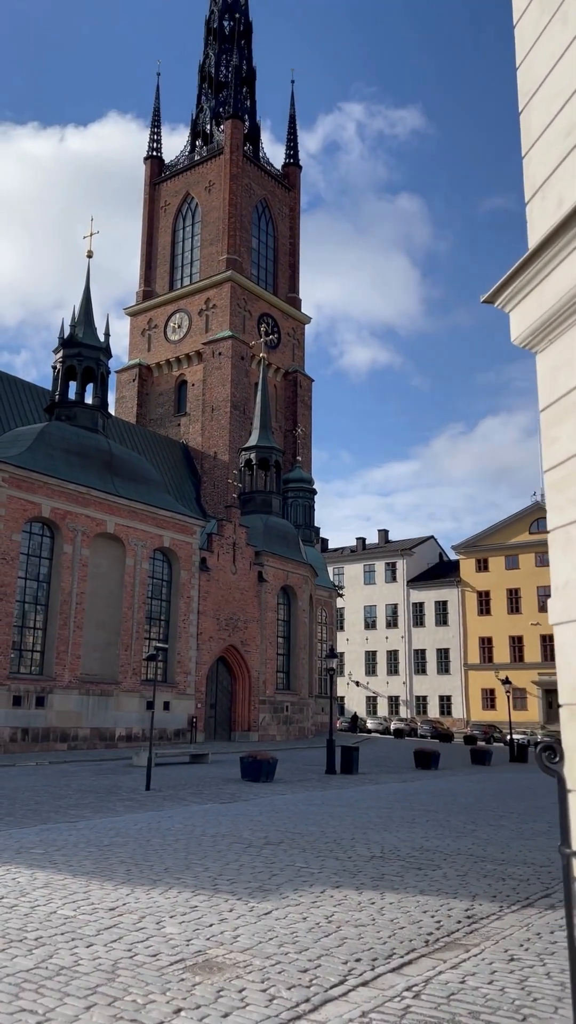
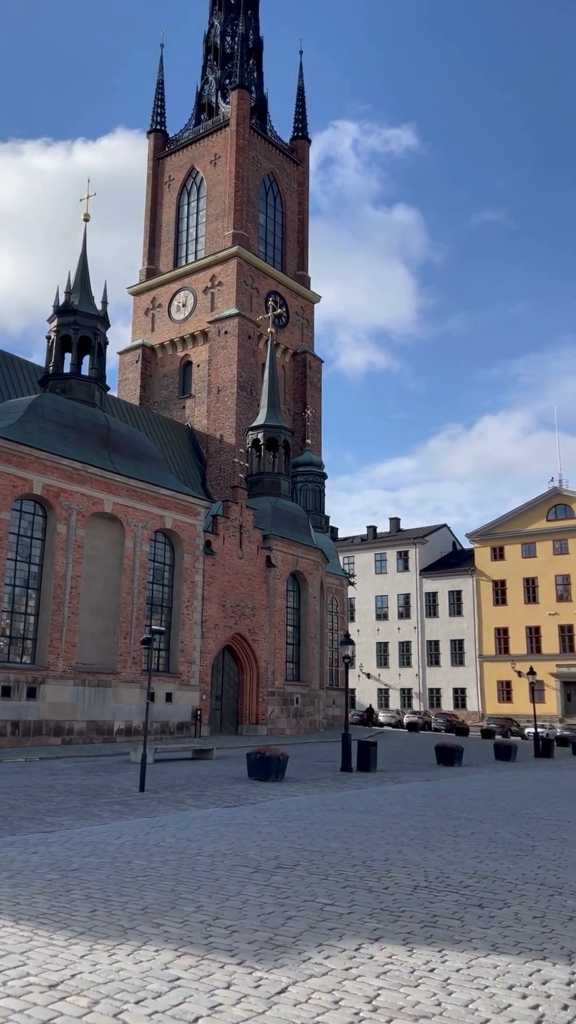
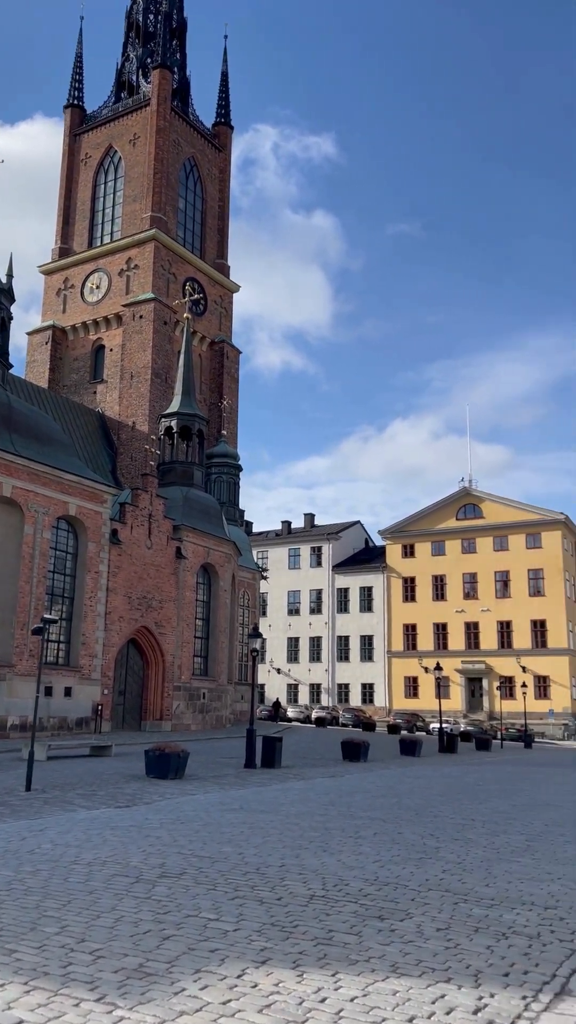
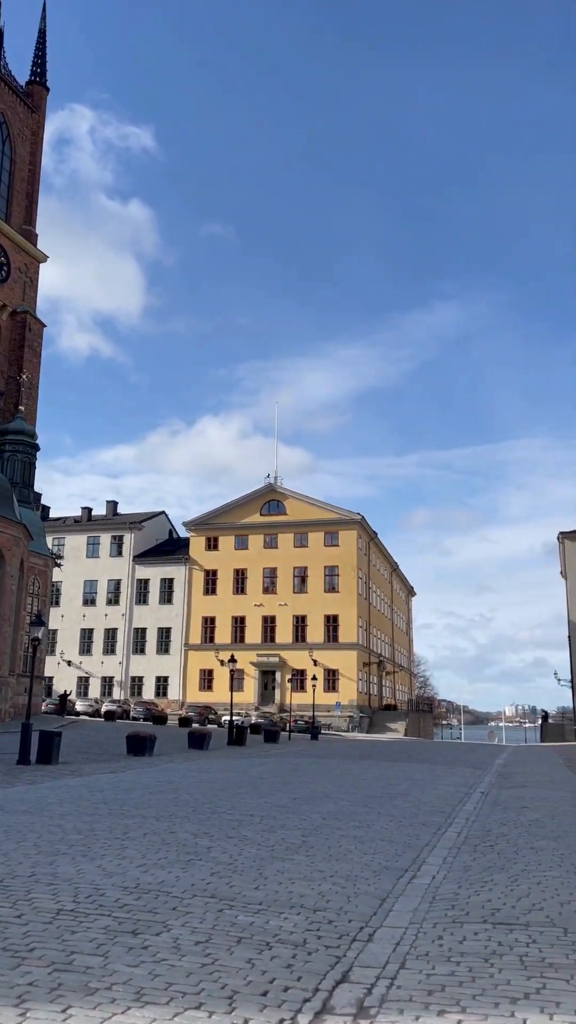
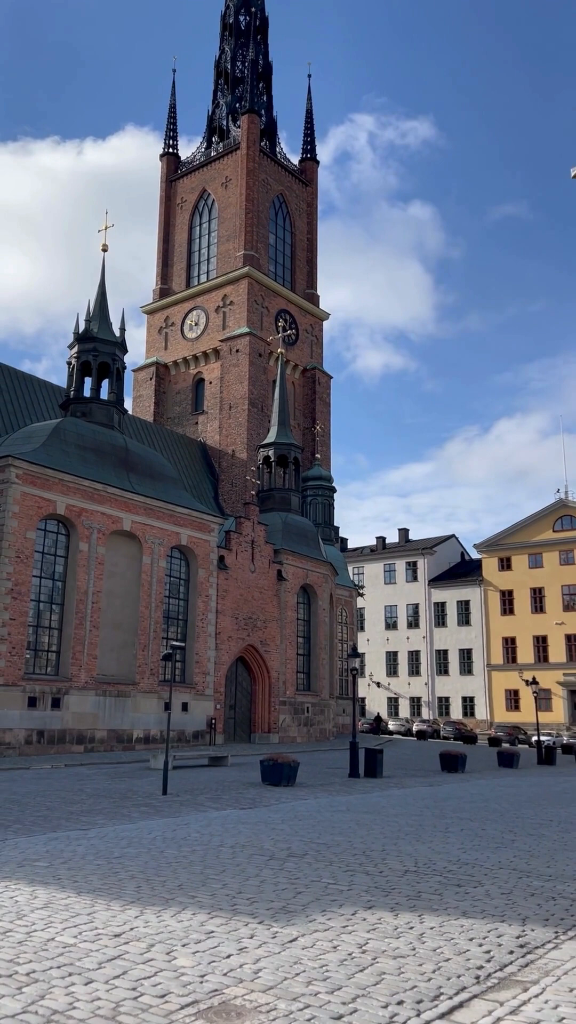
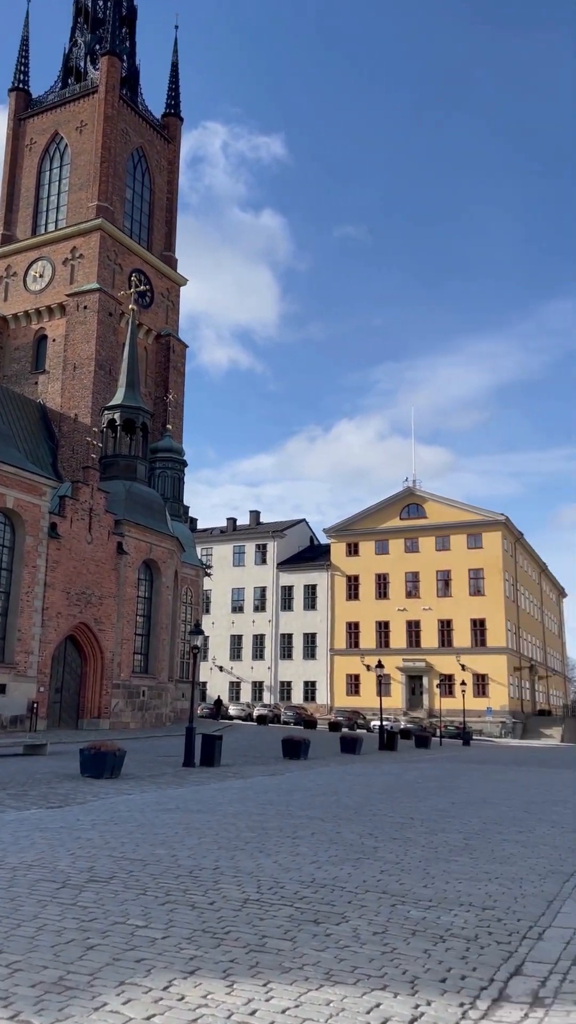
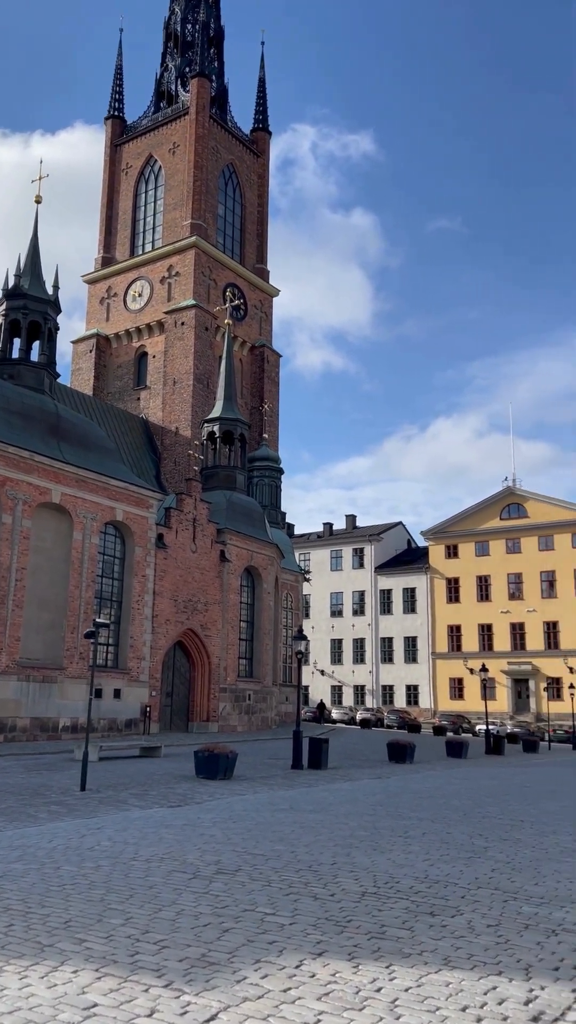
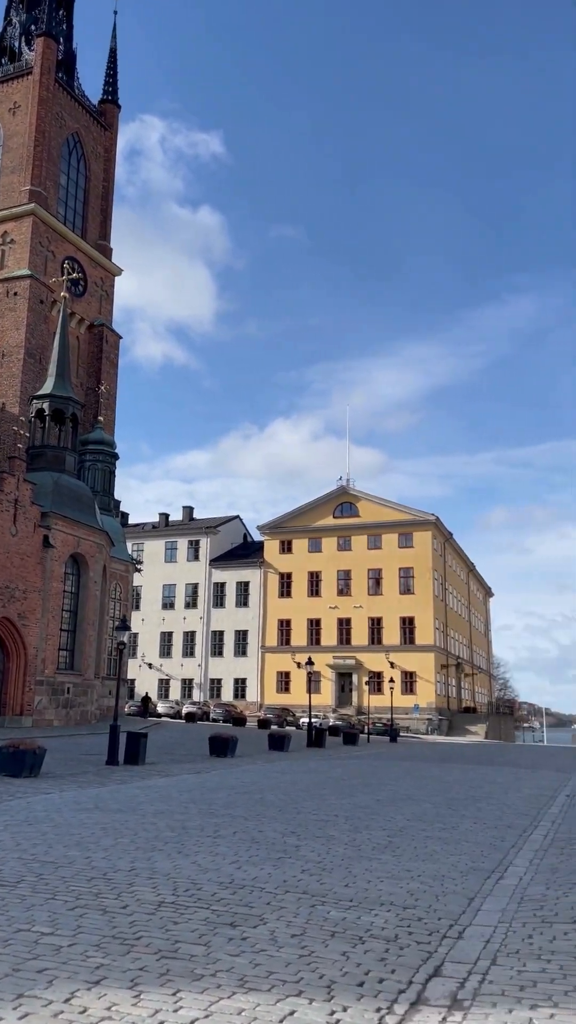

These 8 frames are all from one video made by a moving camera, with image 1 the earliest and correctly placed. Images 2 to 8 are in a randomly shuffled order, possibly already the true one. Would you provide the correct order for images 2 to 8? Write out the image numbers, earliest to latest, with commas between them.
5, 2, 7, 3, 6, 8, 4
